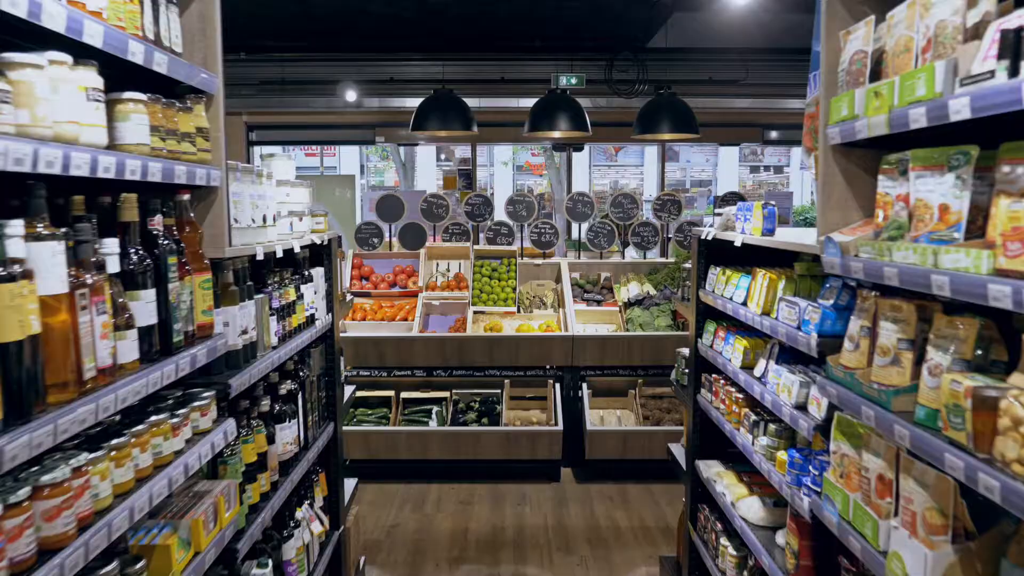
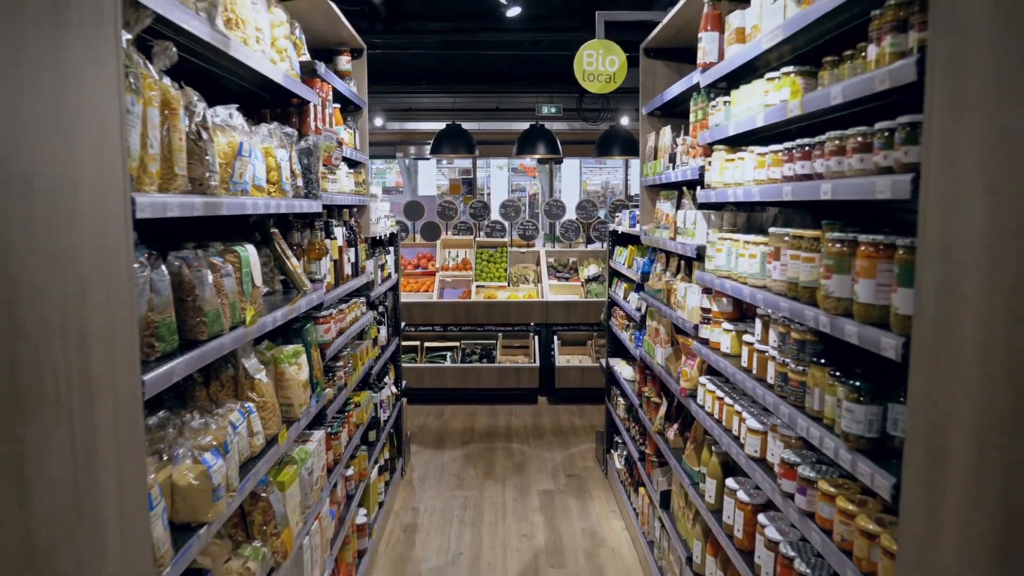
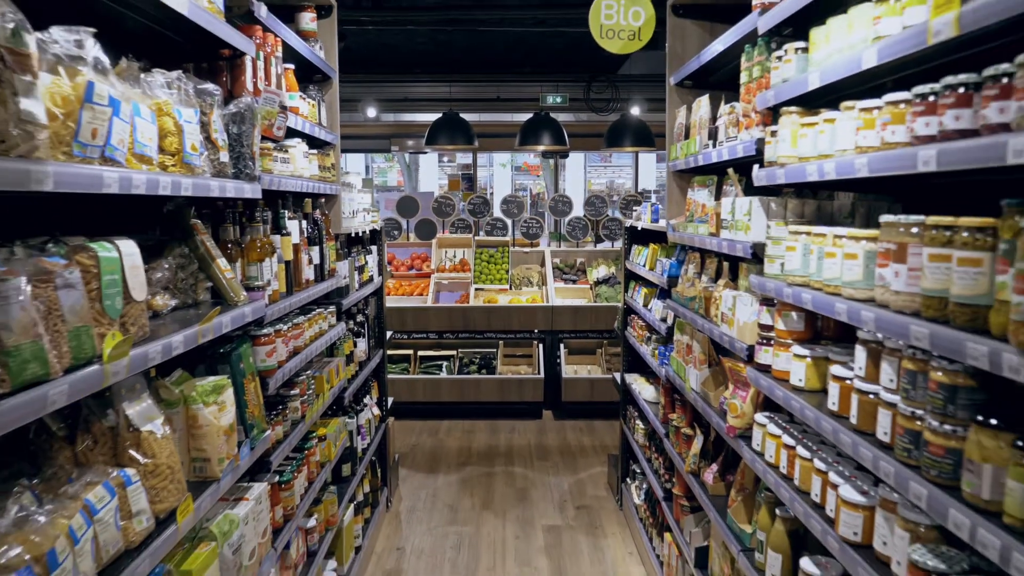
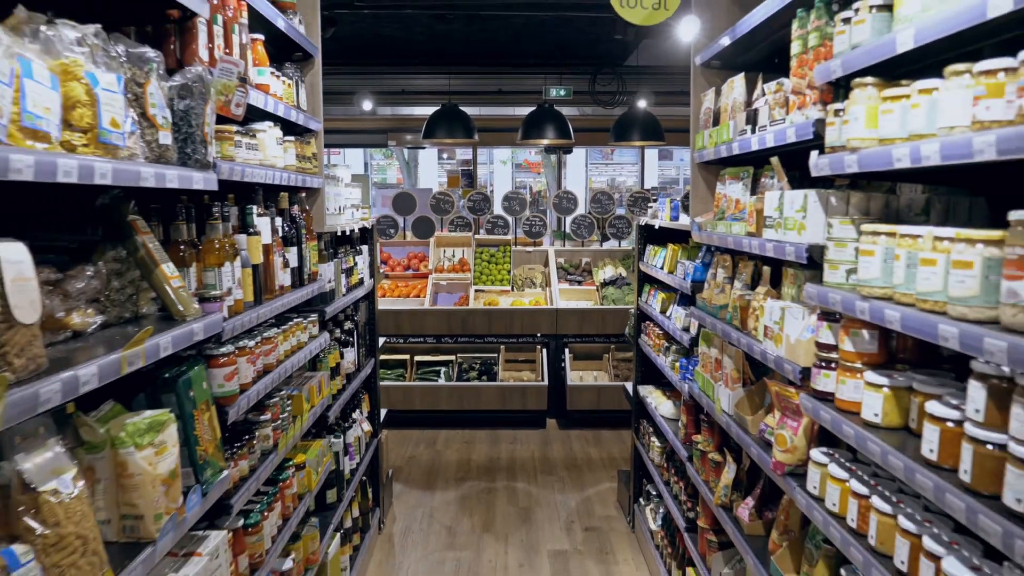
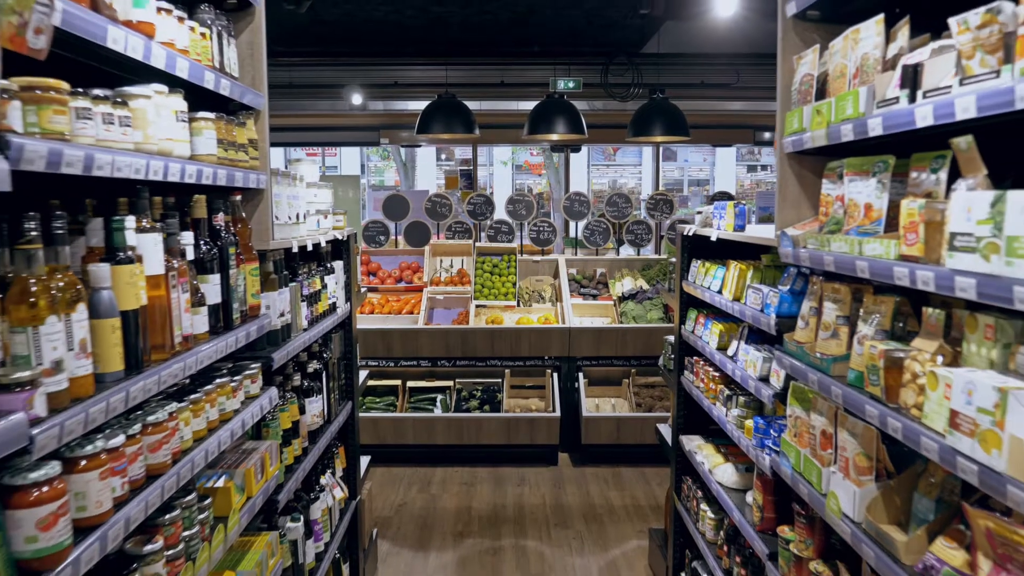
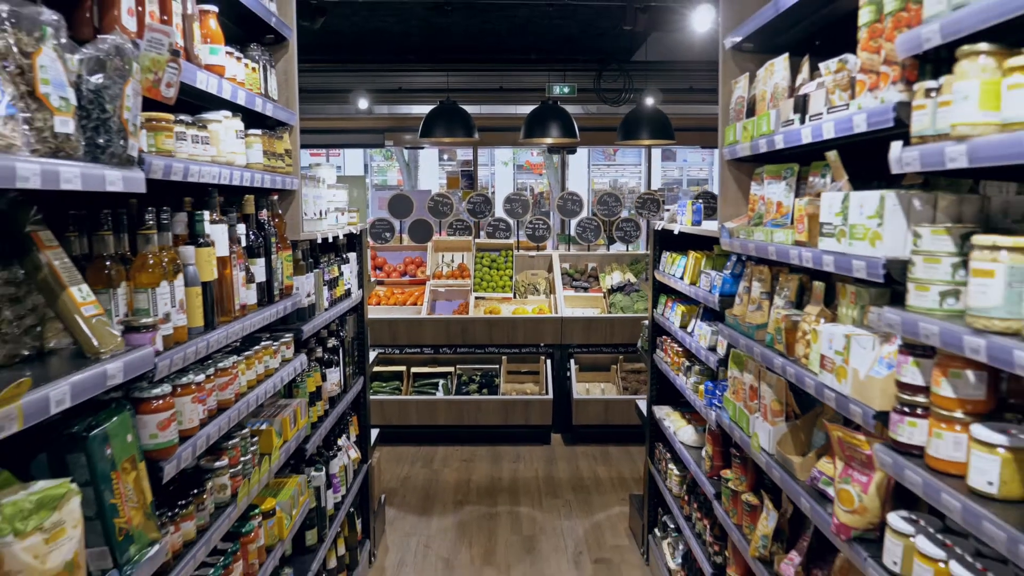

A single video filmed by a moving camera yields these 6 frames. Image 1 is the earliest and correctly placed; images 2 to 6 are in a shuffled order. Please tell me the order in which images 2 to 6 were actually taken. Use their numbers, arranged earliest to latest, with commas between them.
5, 6, 4, 3, 2
